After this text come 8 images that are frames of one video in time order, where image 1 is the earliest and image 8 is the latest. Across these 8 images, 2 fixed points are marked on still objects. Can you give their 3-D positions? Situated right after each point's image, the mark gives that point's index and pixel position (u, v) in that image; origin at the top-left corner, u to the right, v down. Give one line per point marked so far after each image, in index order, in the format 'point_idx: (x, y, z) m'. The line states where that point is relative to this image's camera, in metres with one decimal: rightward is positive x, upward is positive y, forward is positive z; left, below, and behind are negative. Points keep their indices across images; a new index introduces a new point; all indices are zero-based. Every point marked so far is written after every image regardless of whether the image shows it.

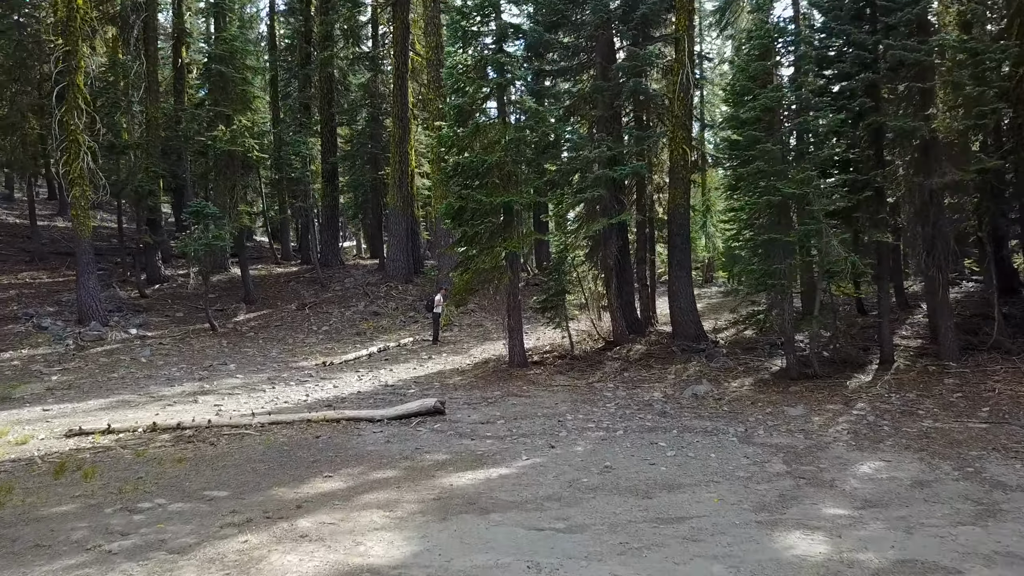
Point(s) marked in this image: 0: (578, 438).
0: (+0.5, -1.2, +9.2) m
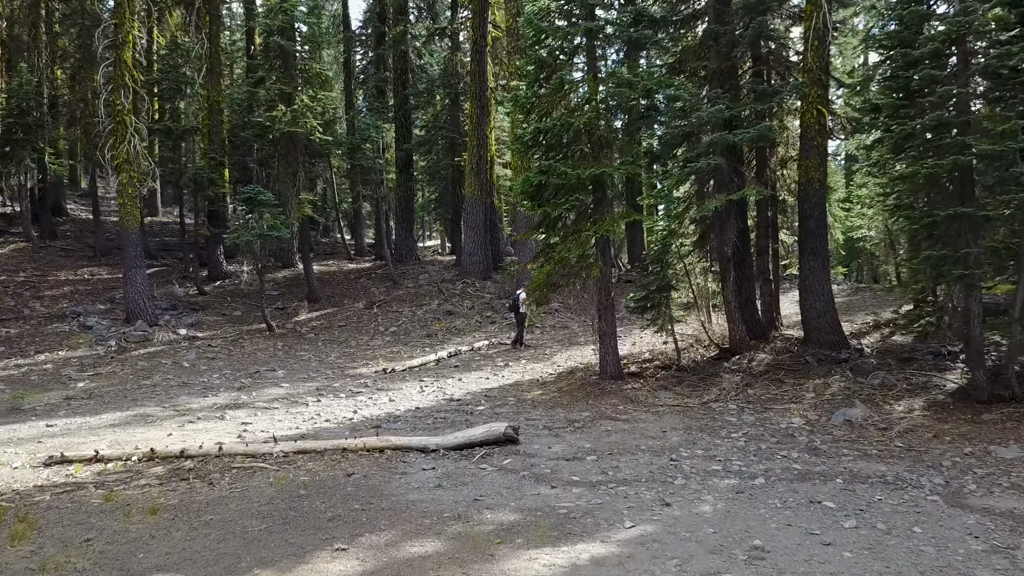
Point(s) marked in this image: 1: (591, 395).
0: (+1.3, -1.1, +6.5) m
1: (+0.7, -1.0, +10.7) m
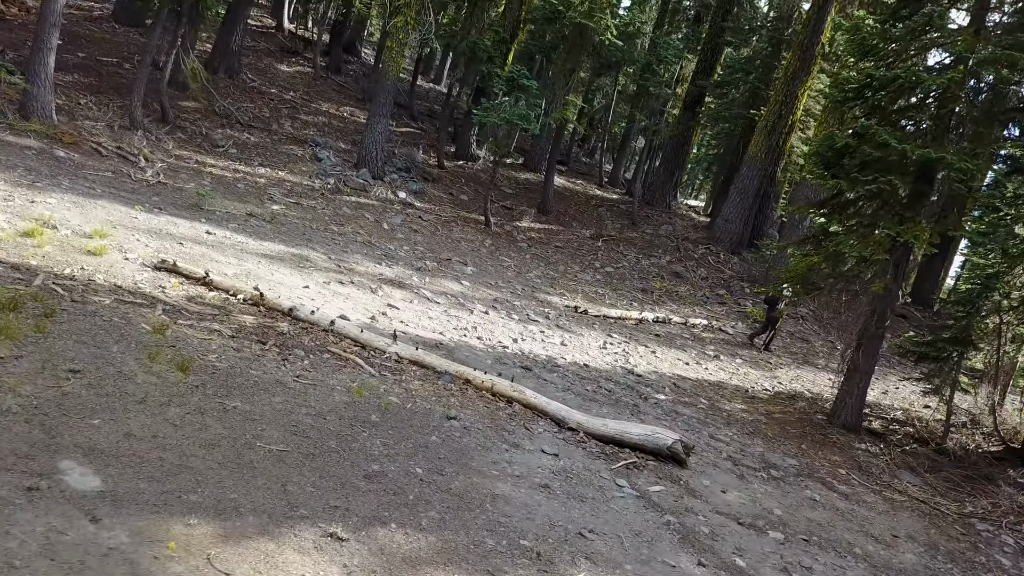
0: (+0.4, -0.5, +7.5) m
1: (-0.5, +0.6, +11.5) m
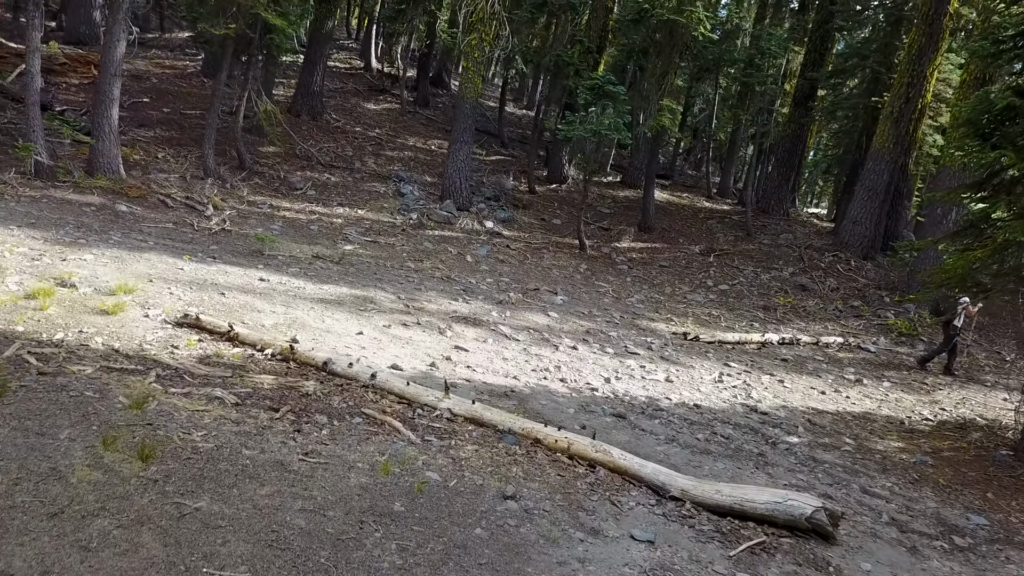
0: (+1.2, -0.7, +6.4) m
1: (+0.8, +0.2, +10.5) m
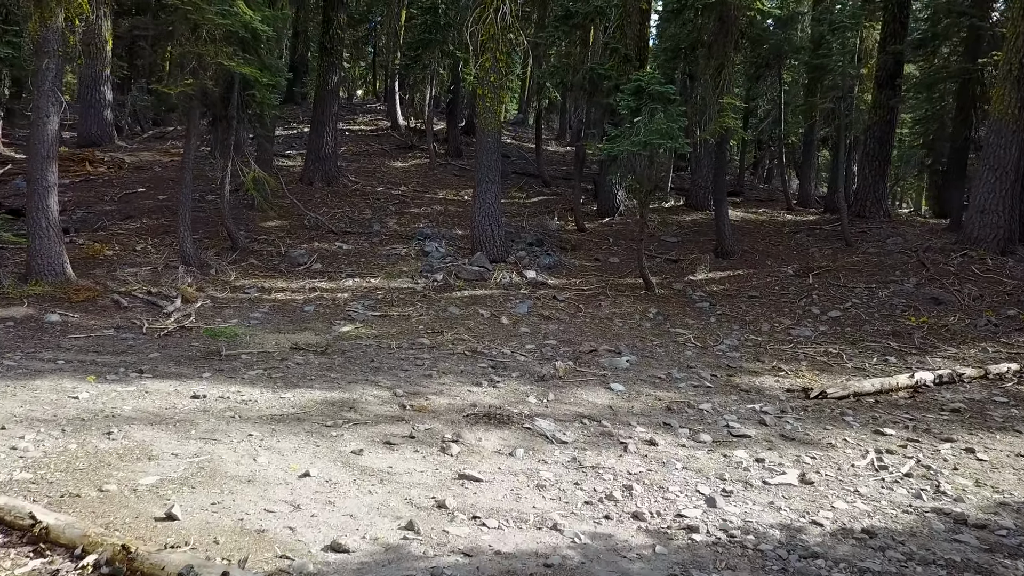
0: (+1.4, -0.9, +4.2) m
1: (+1.3, -0.3, +8.3) m
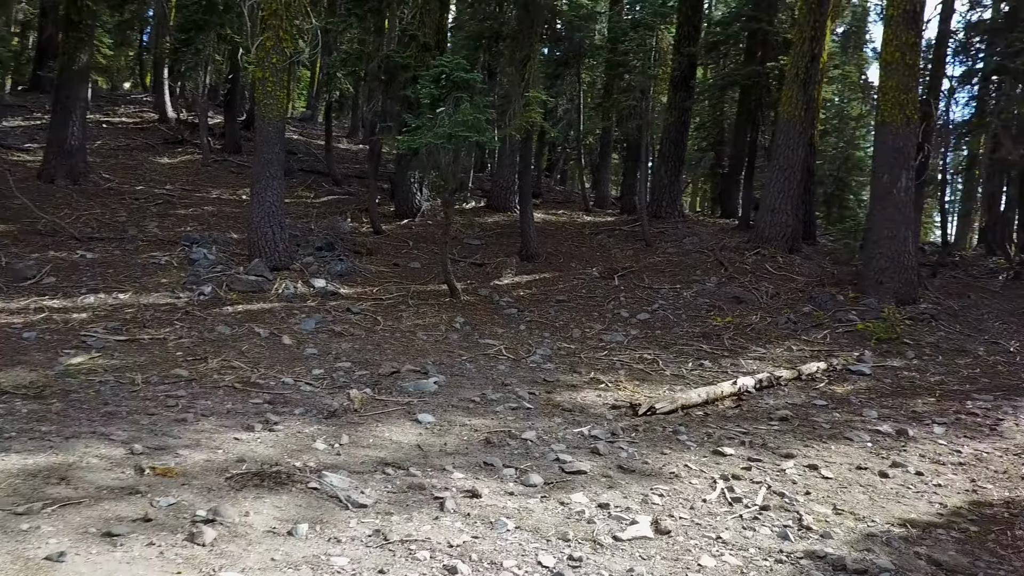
0: (+0.5, -1.0, +3.4) m
1: (-0.6, -0.4, +7.5) m
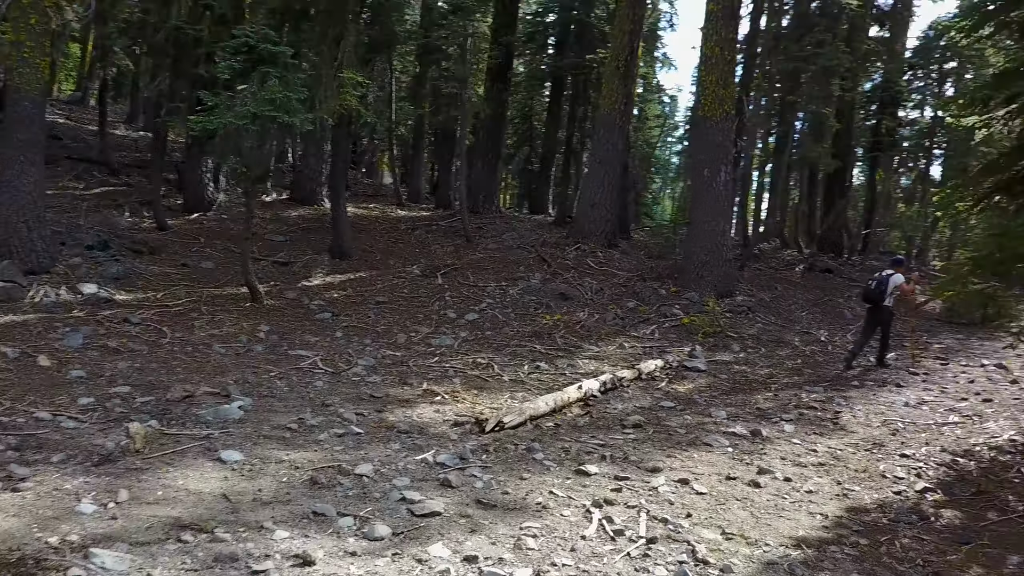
0: (0.0, -1.0, +2.8) m
1: (-2.1, -0.4, +6.4) m
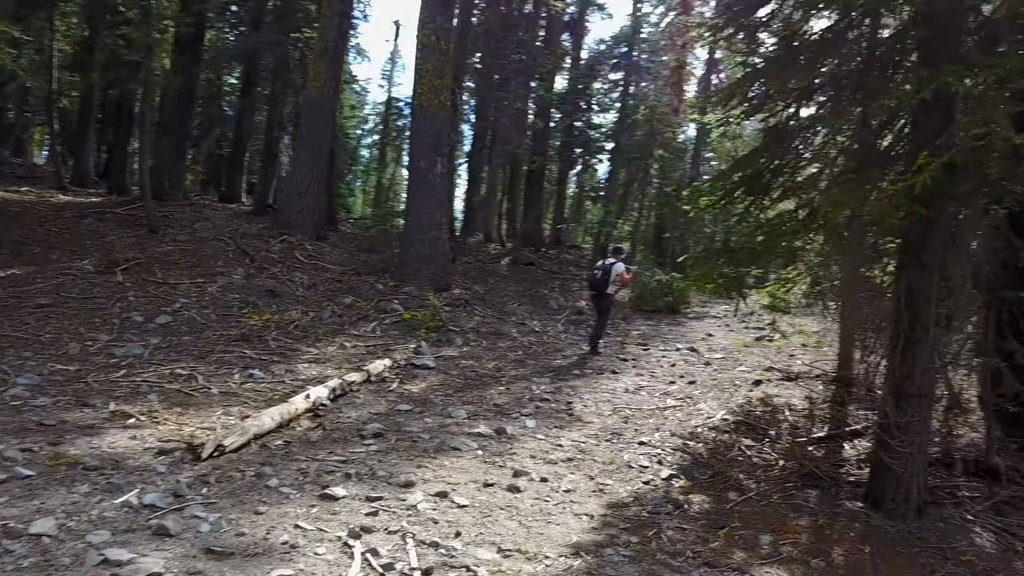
0: (-0.6, -1.0, +2.2) m
1: (-3.9, -0.4, +4.8) m
